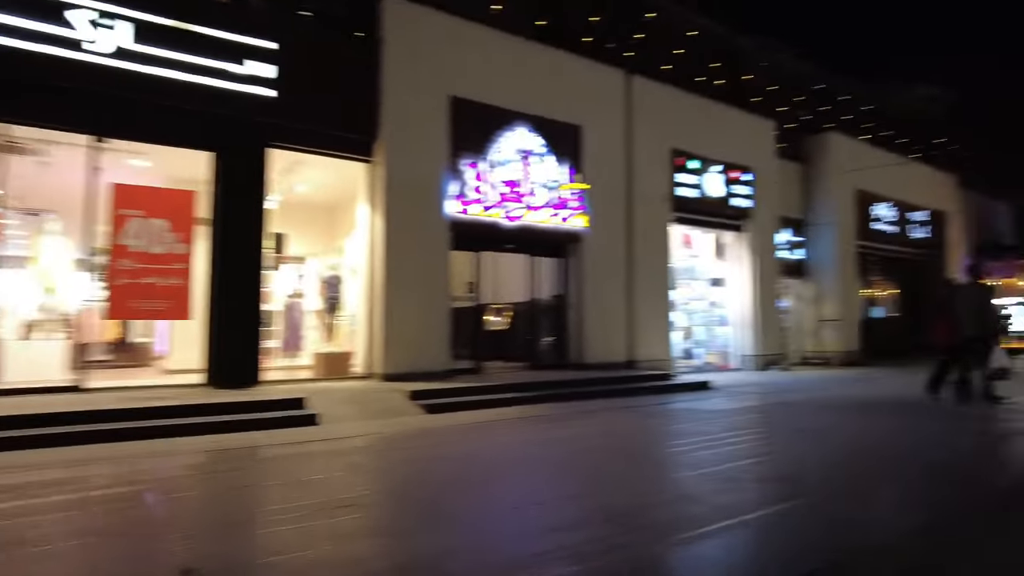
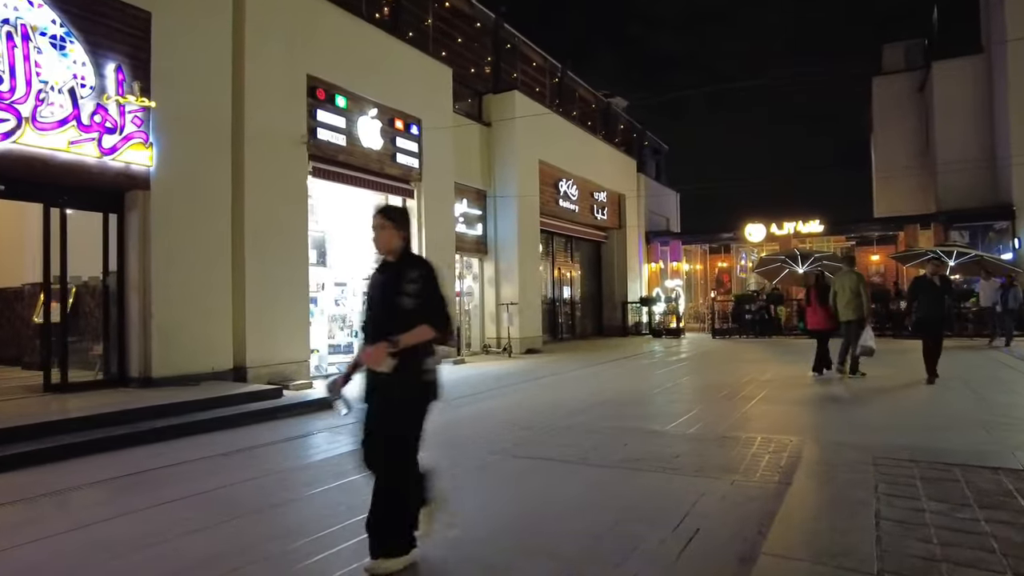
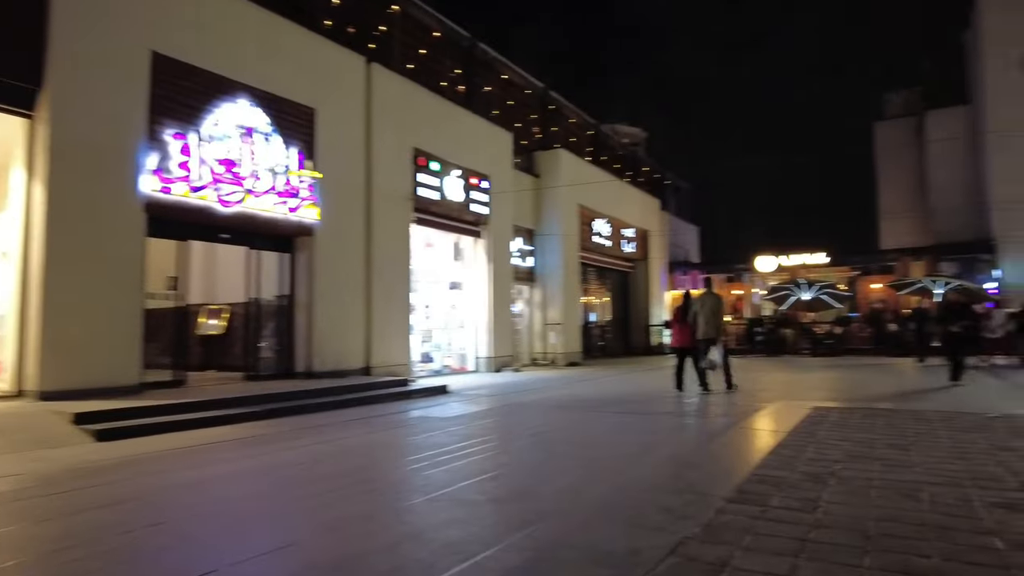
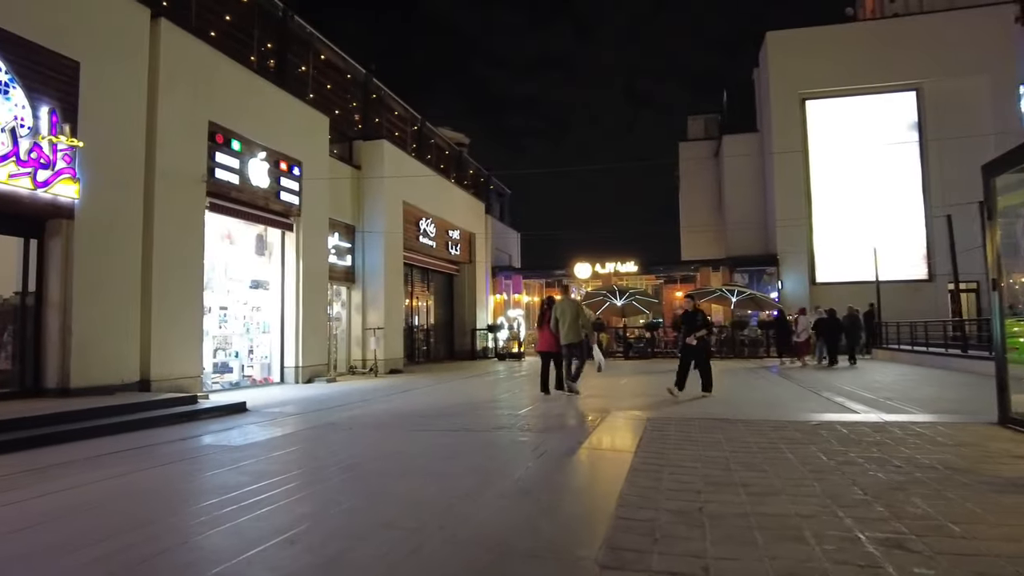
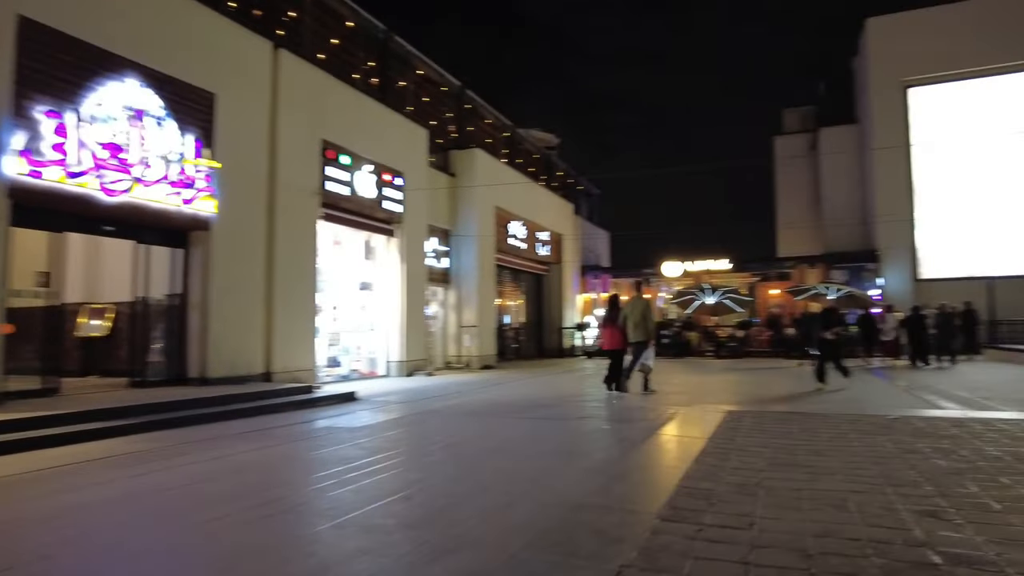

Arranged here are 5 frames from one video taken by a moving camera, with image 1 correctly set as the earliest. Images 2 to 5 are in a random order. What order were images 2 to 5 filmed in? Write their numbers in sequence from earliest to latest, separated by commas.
3, 5, 4, 2
